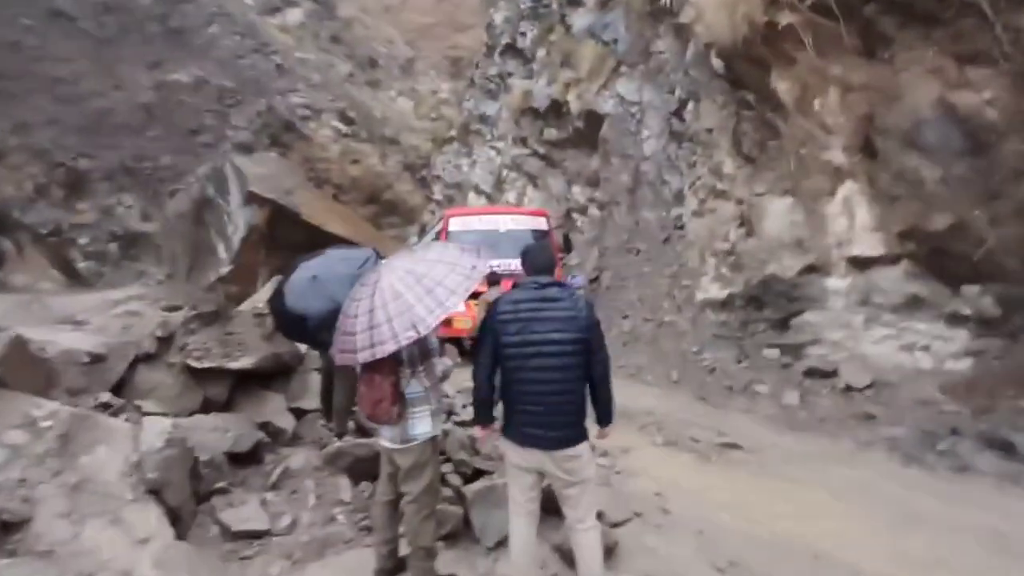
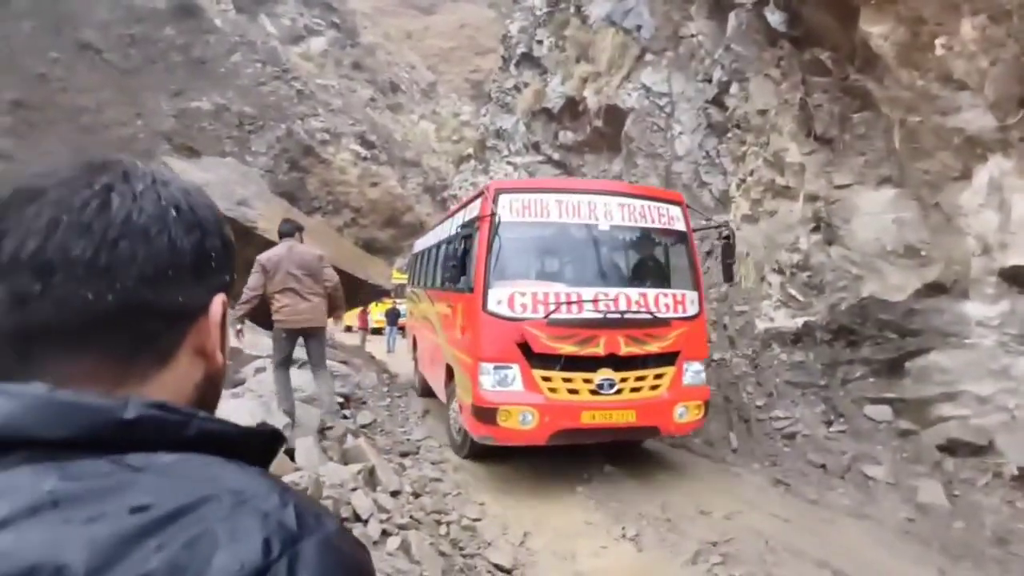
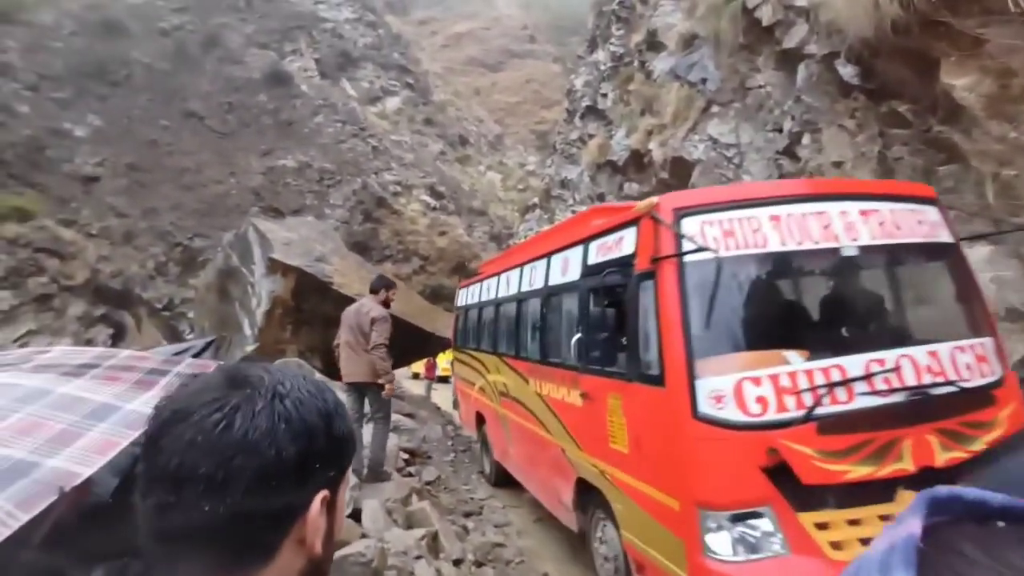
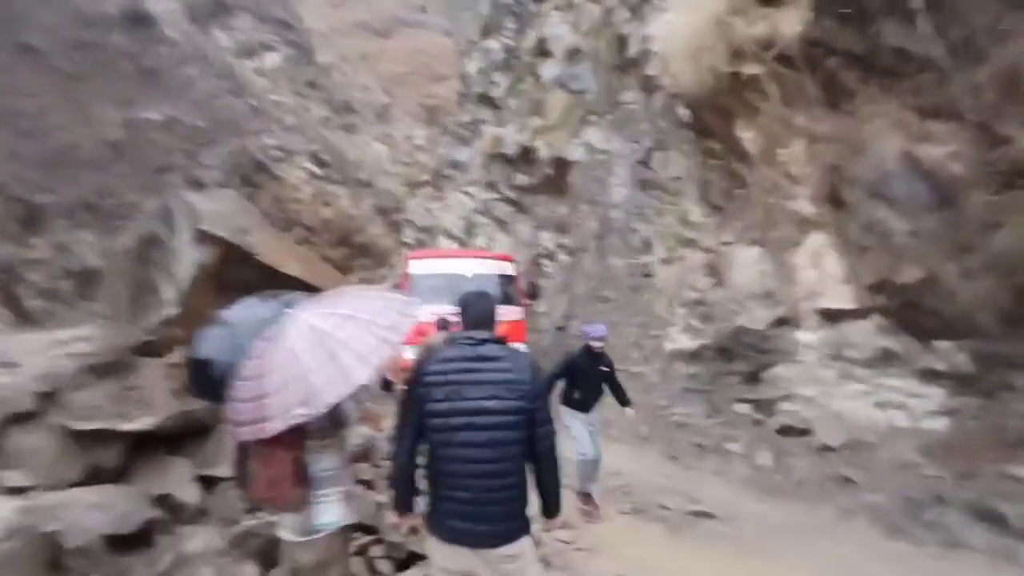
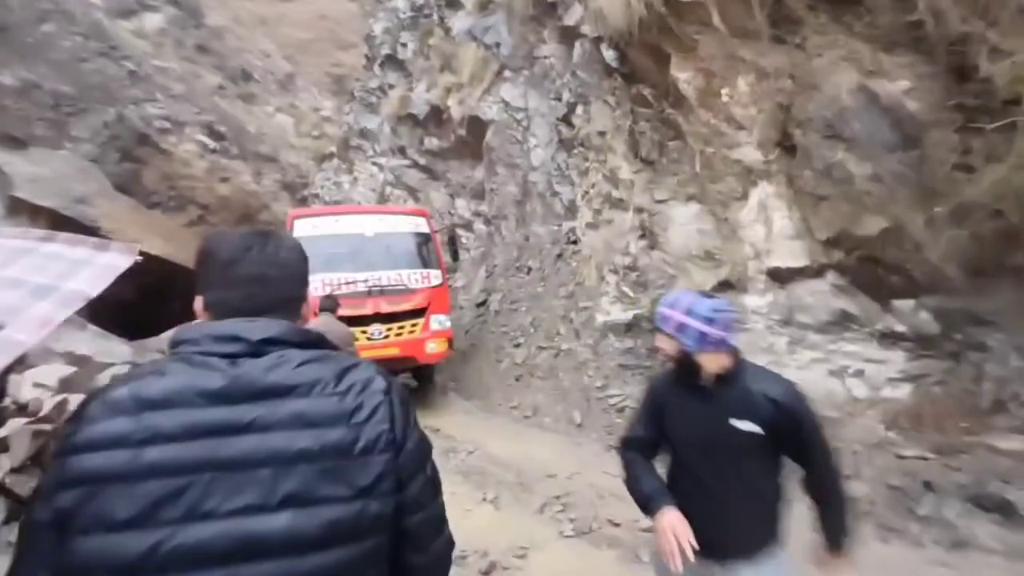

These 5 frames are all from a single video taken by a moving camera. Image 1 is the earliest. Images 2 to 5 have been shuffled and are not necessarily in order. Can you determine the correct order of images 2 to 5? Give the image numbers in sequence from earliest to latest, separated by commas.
4, 5, 2, 3
